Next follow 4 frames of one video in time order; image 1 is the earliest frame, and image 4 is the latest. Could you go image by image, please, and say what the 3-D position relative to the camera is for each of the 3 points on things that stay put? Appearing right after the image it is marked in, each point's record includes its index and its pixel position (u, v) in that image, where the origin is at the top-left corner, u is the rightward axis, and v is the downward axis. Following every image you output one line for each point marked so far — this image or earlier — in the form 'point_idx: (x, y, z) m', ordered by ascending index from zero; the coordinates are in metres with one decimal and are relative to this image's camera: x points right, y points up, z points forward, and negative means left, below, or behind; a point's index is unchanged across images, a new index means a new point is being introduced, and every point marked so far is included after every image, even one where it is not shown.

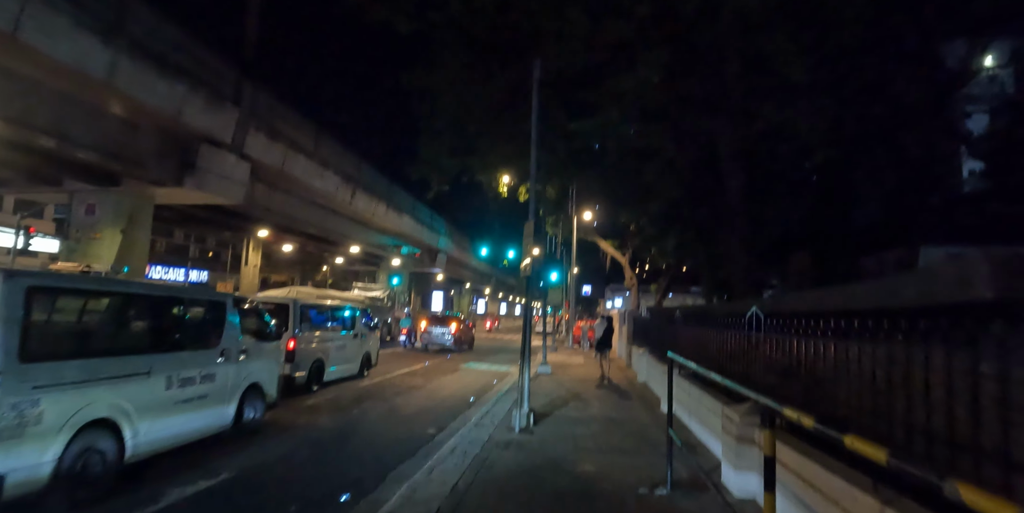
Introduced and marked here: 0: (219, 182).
0: (-7.0, +1.8, +12.3) m
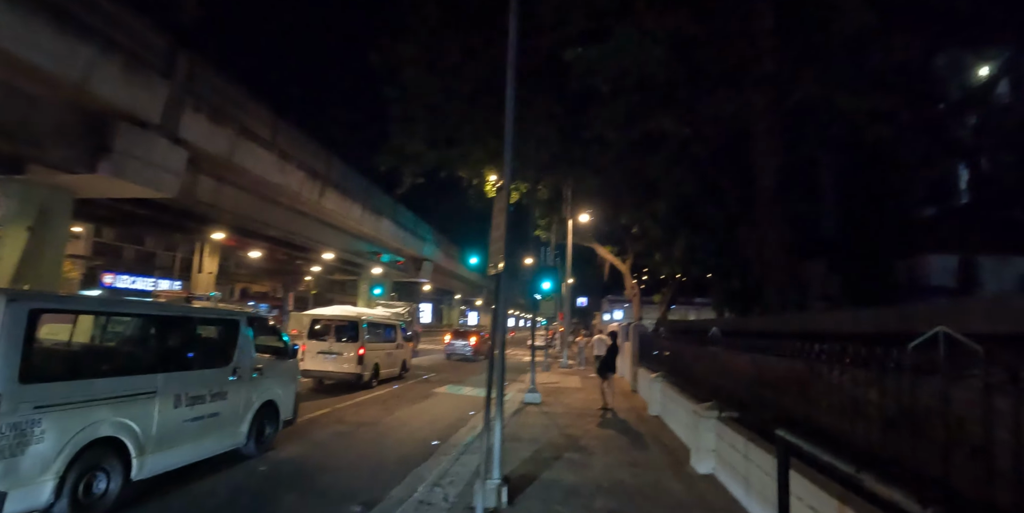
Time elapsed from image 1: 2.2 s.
0: (-7.3, +1.7, +10.3) m
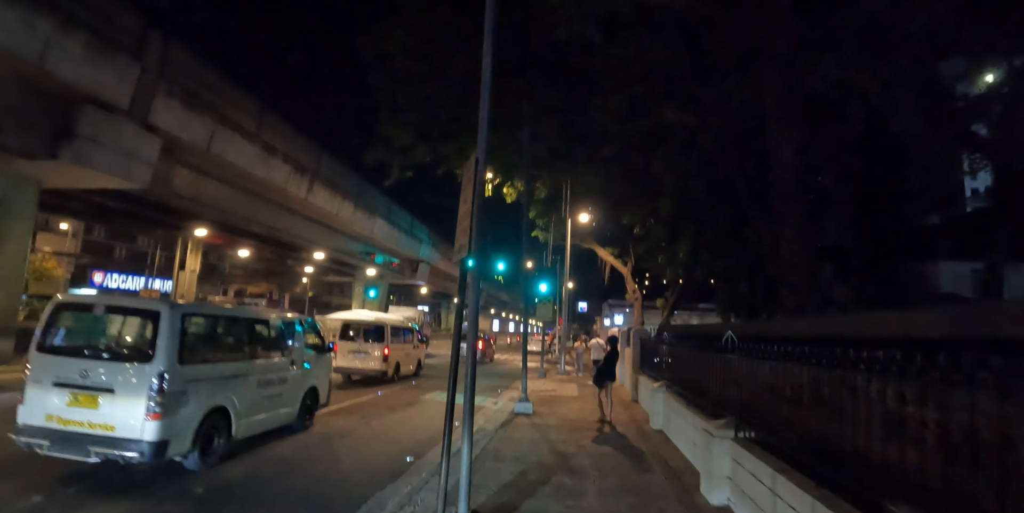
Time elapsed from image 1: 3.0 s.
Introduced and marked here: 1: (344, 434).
0: (-7.4, +1.8, +9.6) m
1: (-2.6, -2.8, +8.4) m
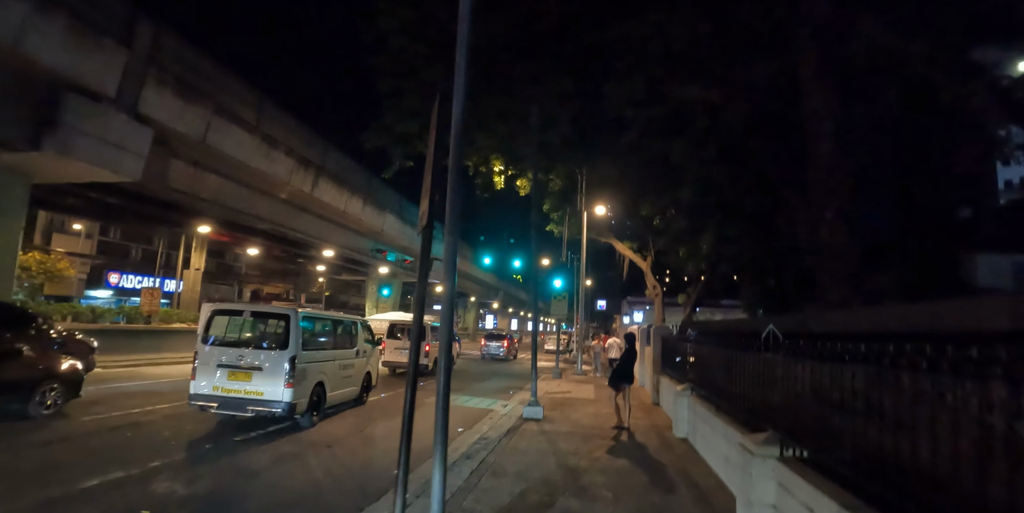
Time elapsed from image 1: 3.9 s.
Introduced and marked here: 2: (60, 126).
0: (-7.3, +1.9, +9.2) m
1: (-2.5, -2.7, +7.8) m
2: (-7.5, +2.2, +8.8) m
